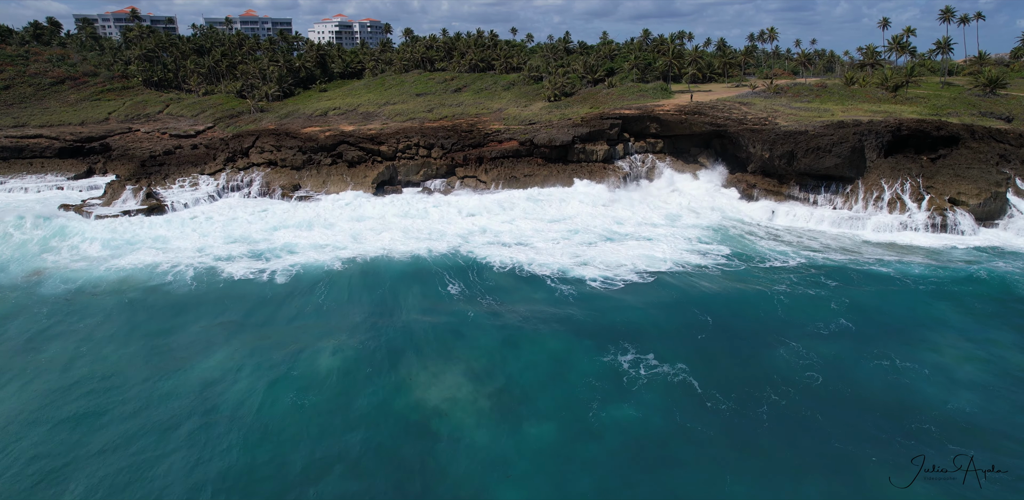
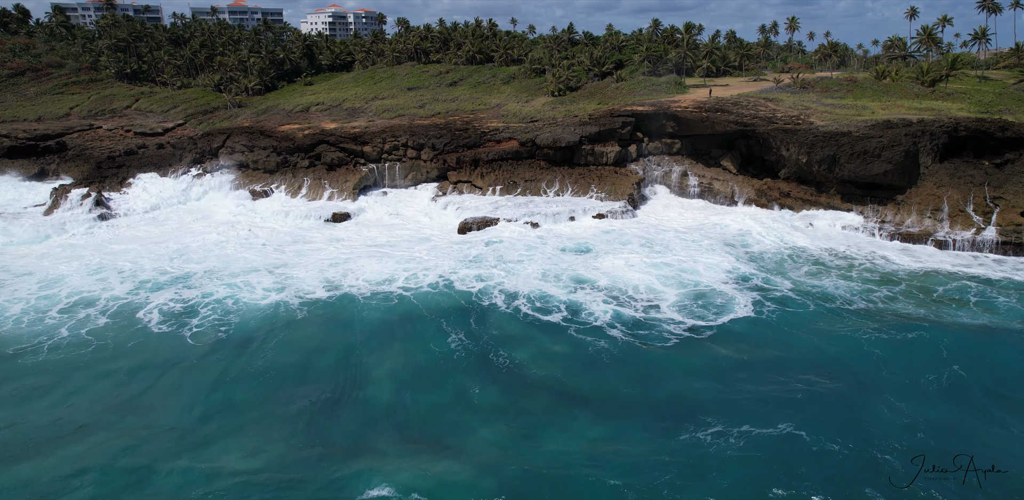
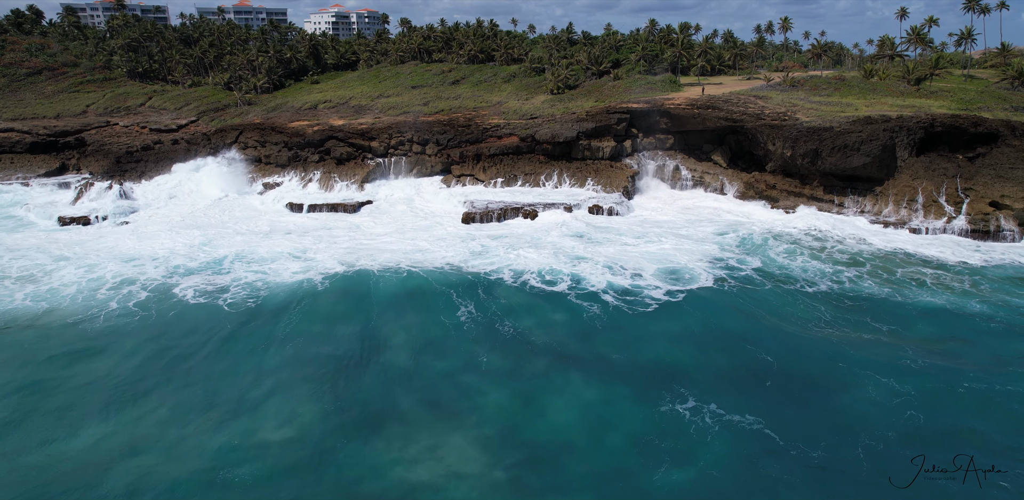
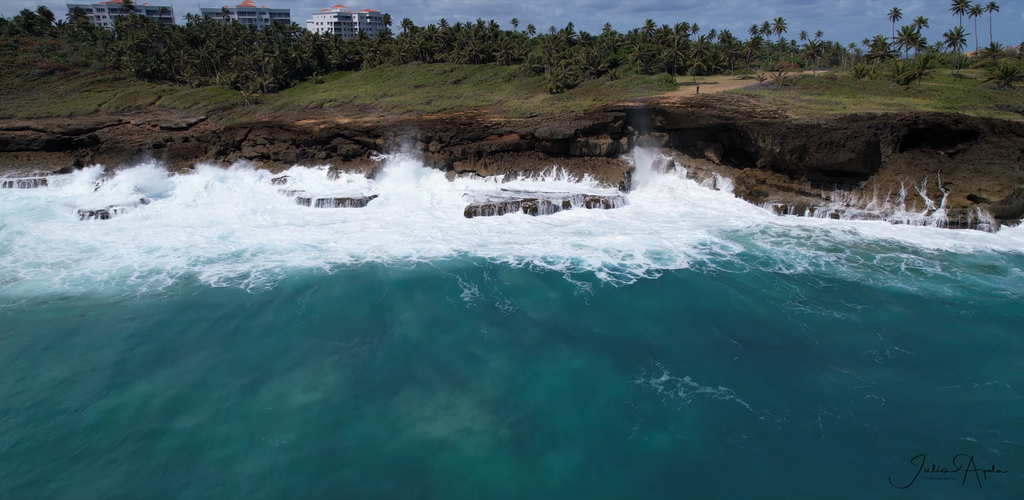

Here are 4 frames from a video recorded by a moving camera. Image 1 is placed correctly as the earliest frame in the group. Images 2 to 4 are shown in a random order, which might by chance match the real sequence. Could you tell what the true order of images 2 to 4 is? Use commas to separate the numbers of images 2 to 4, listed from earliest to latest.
4, 3, 2
